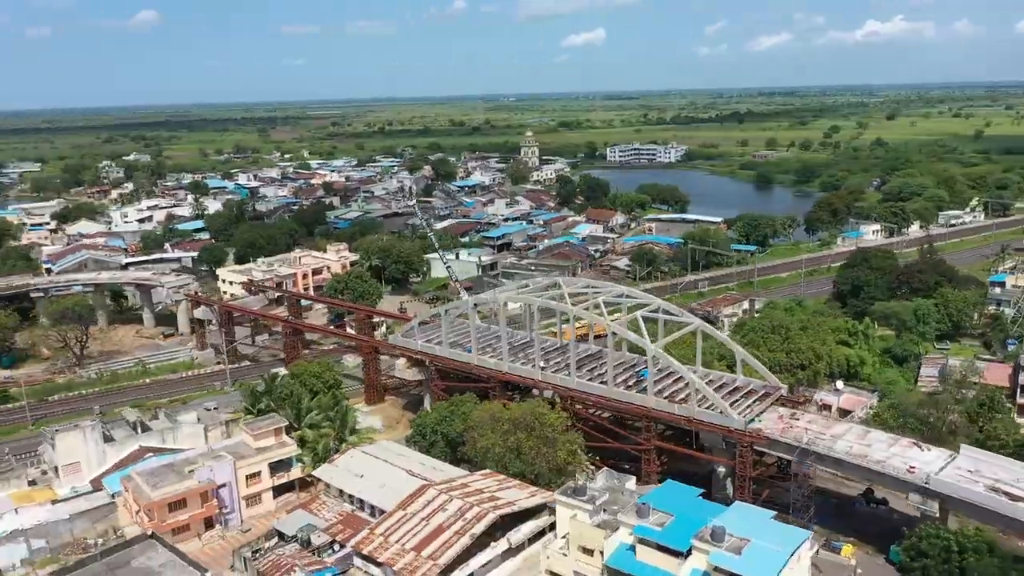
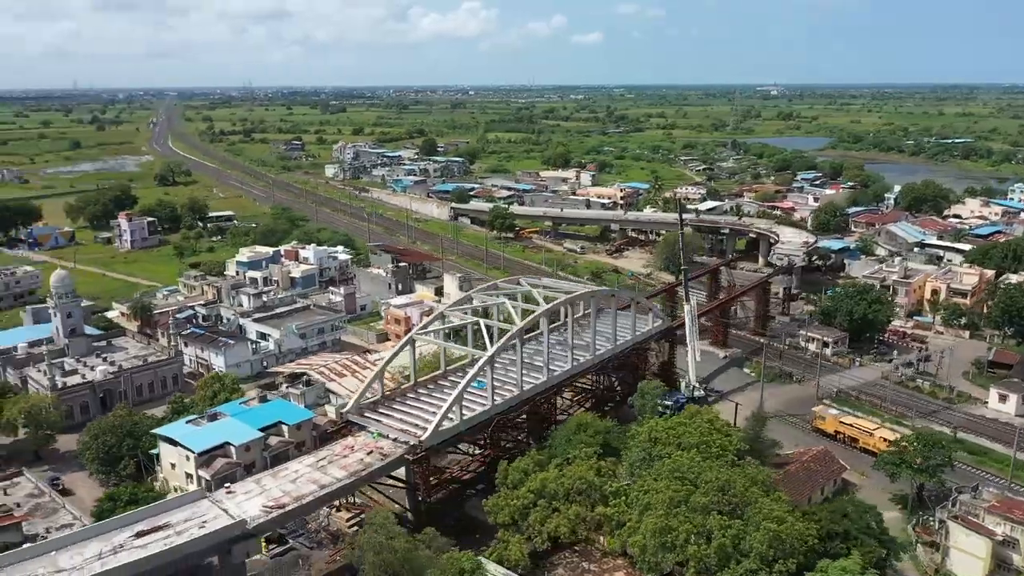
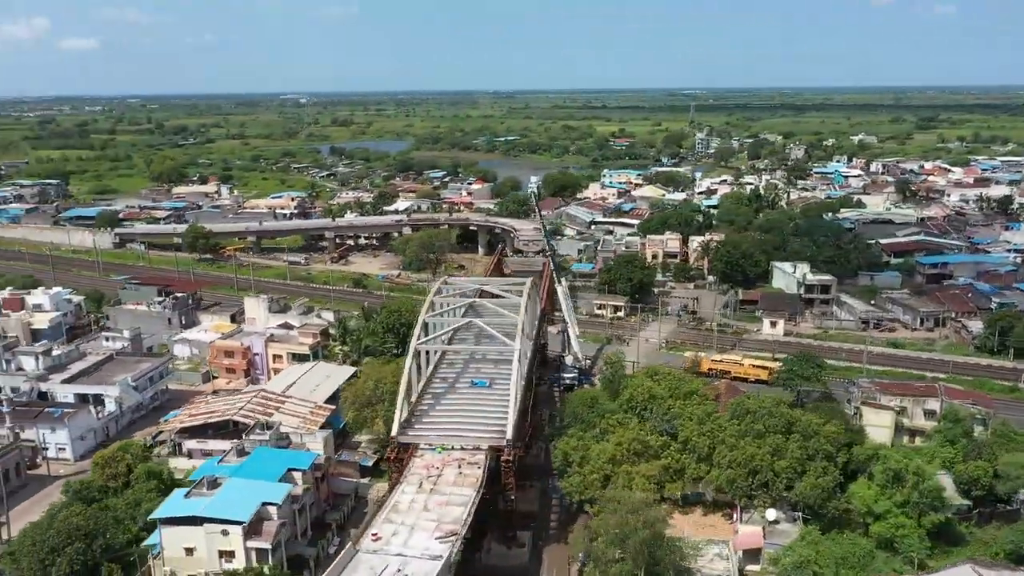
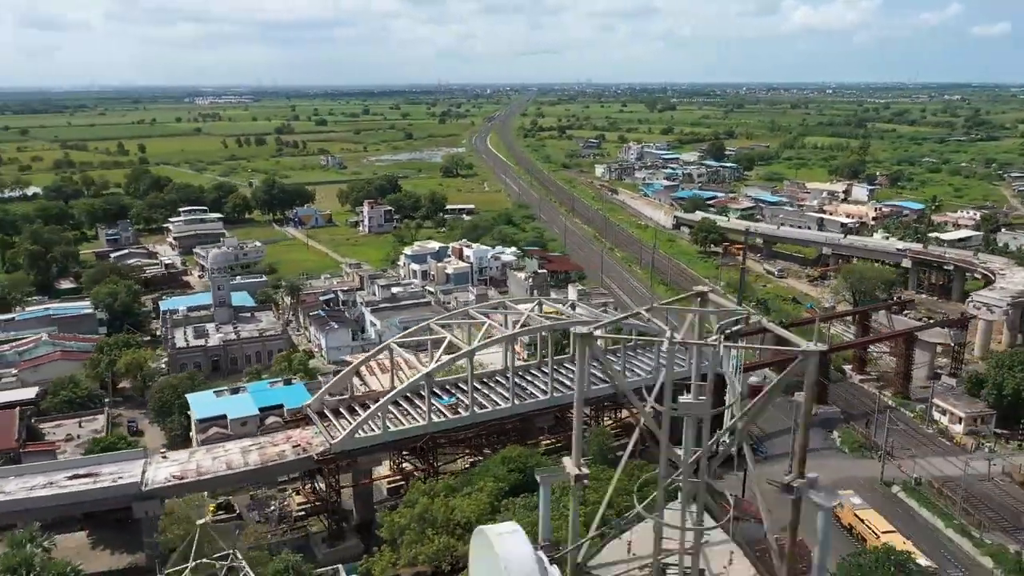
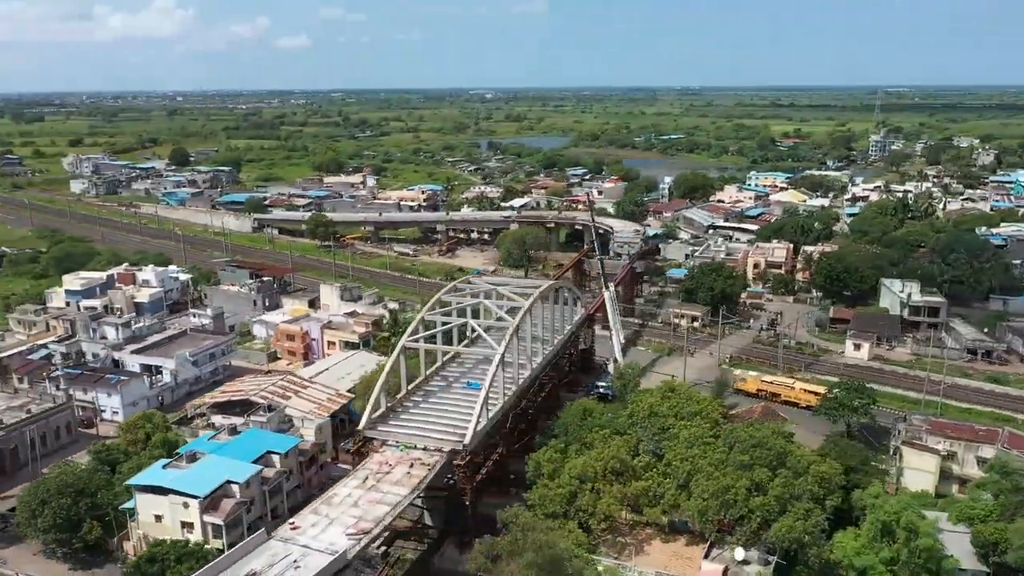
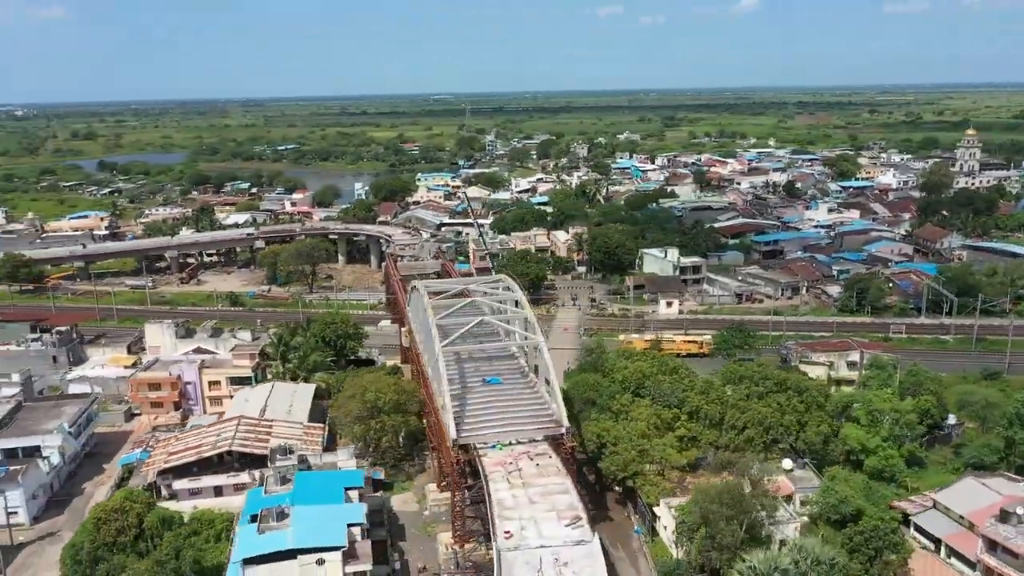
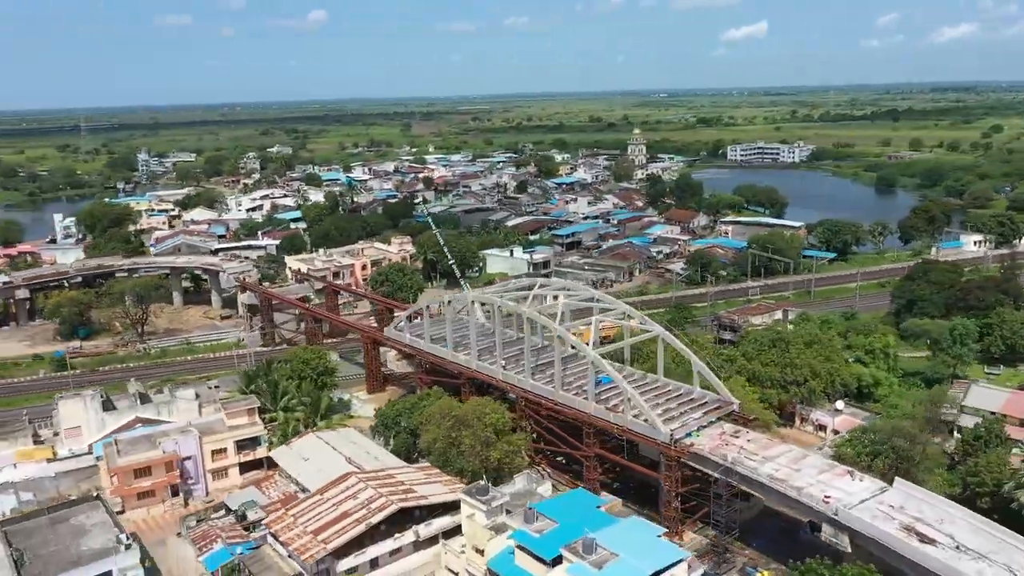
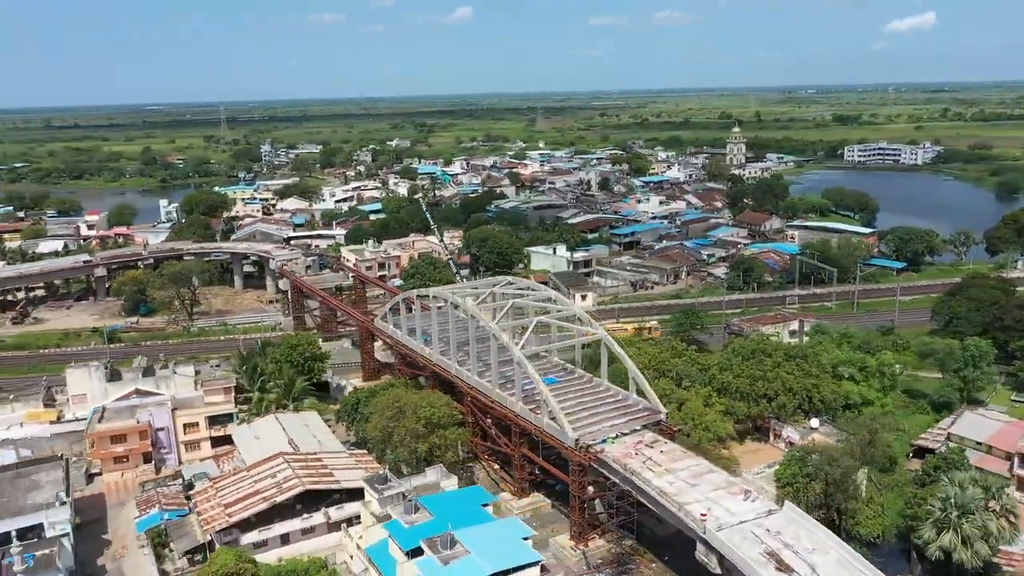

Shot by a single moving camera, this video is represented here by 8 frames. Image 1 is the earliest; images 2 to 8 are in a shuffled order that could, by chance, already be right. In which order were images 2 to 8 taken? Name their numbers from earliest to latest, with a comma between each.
7, 8, 6, 3, 5, 2, 4
